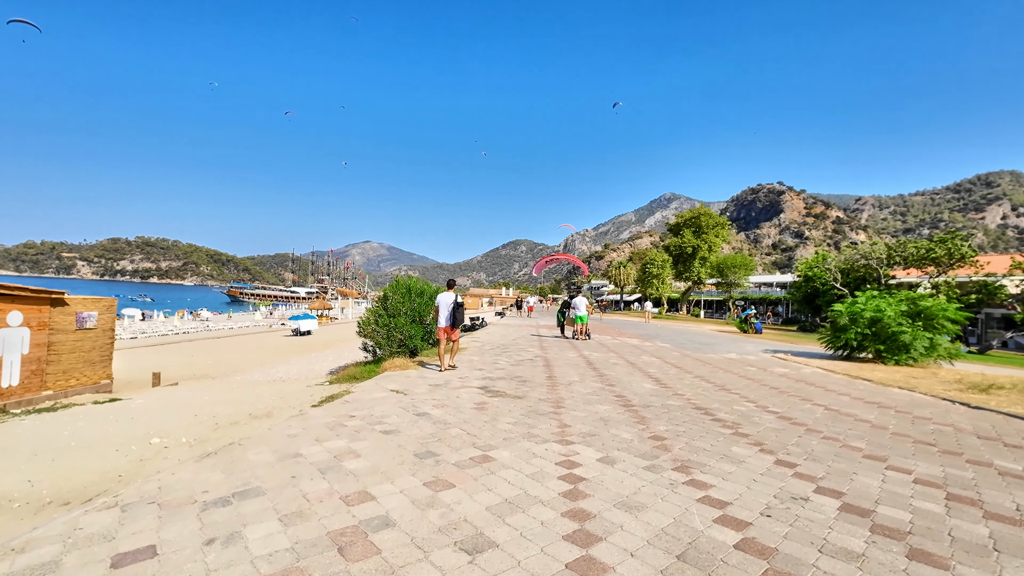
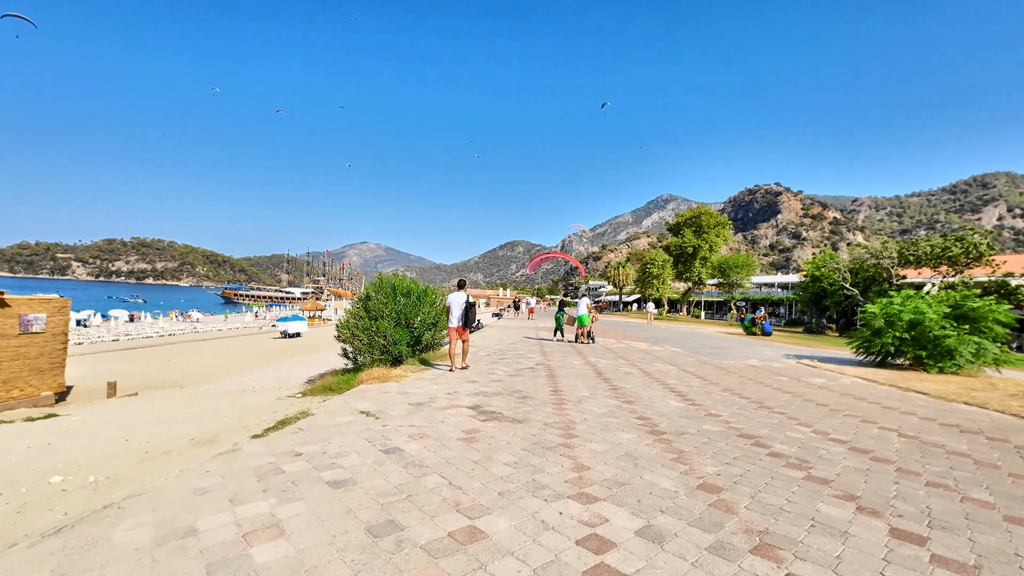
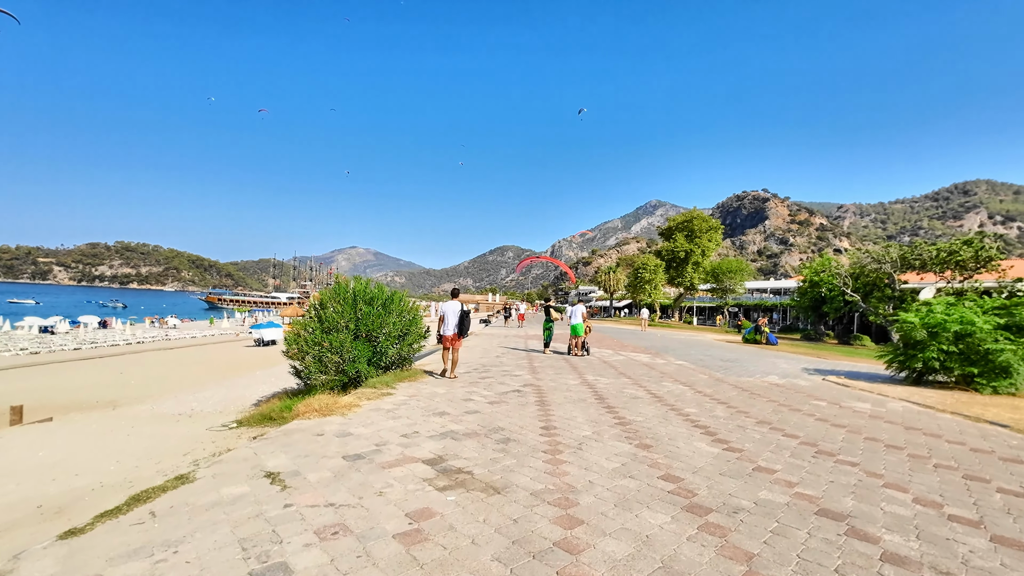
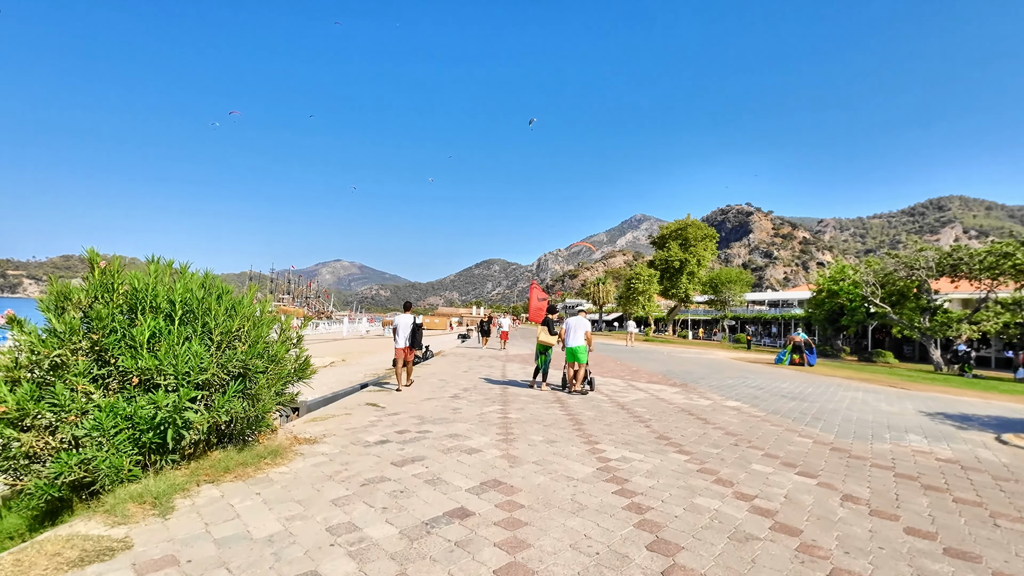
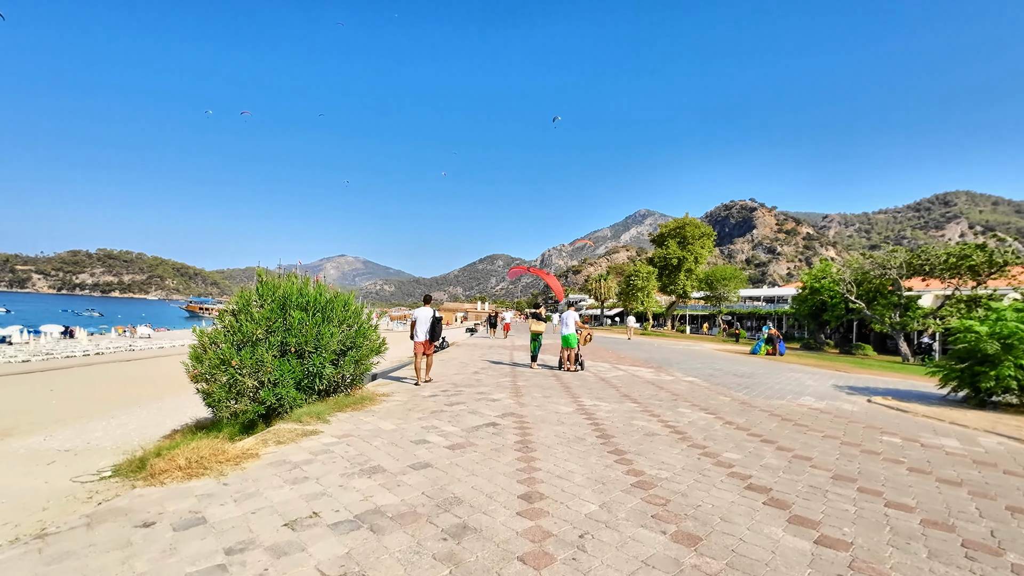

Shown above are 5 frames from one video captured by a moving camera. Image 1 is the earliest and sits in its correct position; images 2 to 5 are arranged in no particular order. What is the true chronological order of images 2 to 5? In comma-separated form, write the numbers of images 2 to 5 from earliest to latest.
2, 3, 5, 4
